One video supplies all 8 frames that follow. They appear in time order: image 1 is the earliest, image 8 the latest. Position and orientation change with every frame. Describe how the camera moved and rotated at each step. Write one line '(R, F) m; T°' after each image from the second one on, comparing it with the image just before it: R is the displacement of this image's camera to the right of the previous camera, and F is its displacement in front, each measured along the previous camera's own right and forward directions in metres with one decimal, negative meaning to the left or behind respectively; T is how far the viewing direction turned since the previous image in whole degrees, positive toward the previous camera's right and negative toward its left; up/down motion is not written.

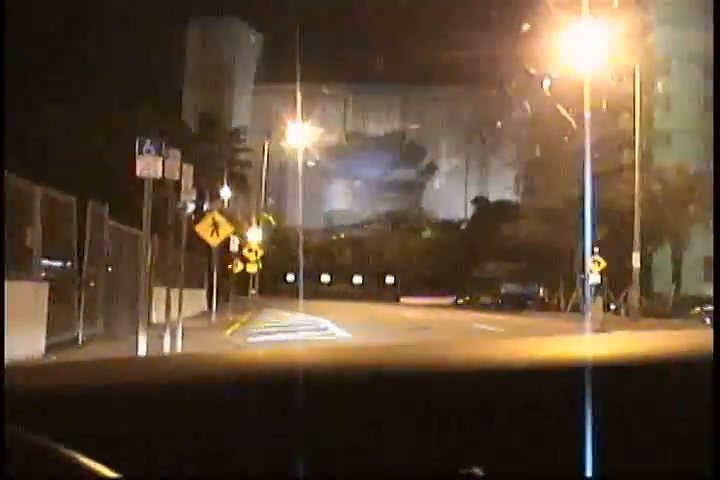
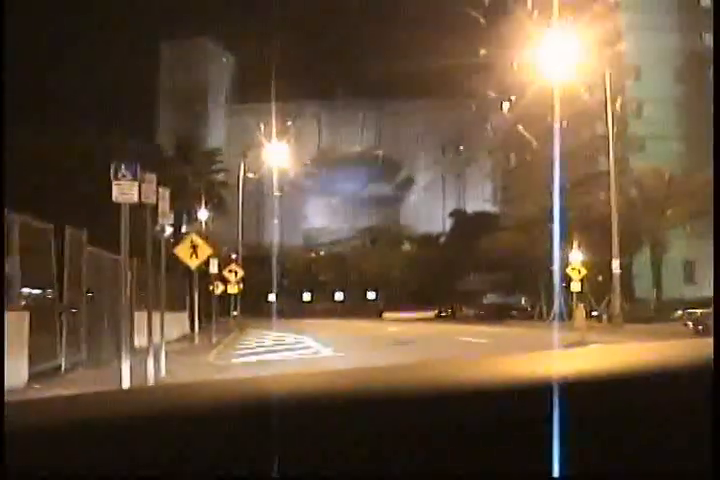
(-0.5, +0.1) m; +1°
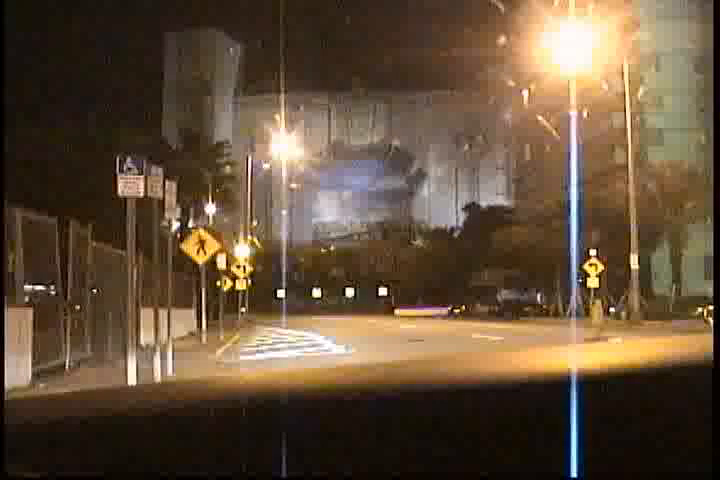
(-0.1, +0.8) m; 0°
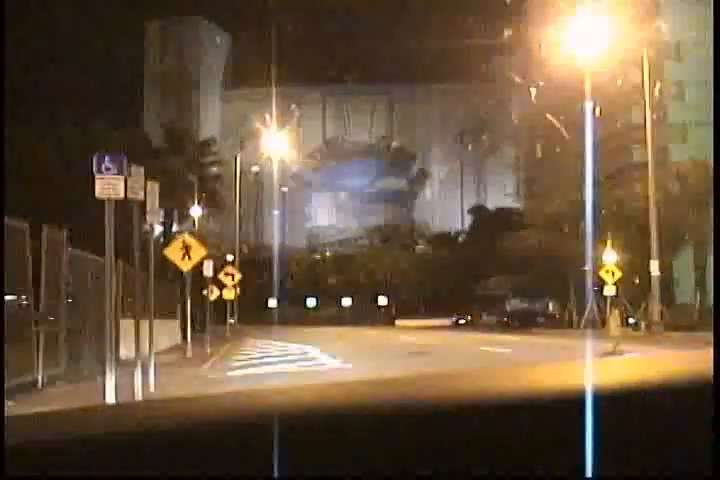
(-0.2, +2.5) m; 0°
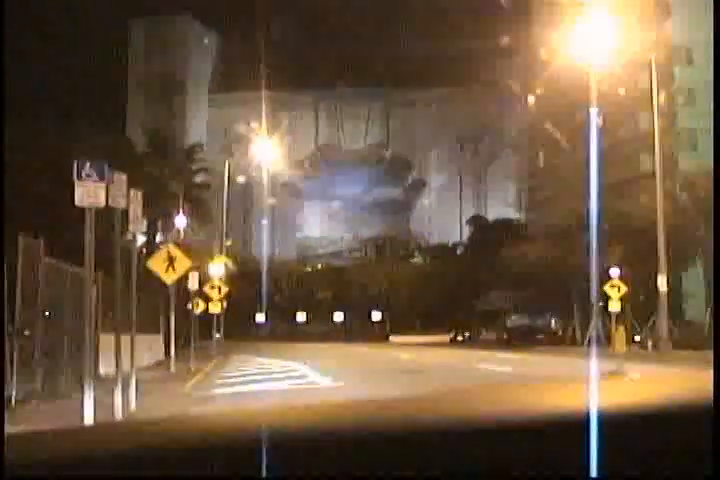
(0.0, +1.5) m; 0°
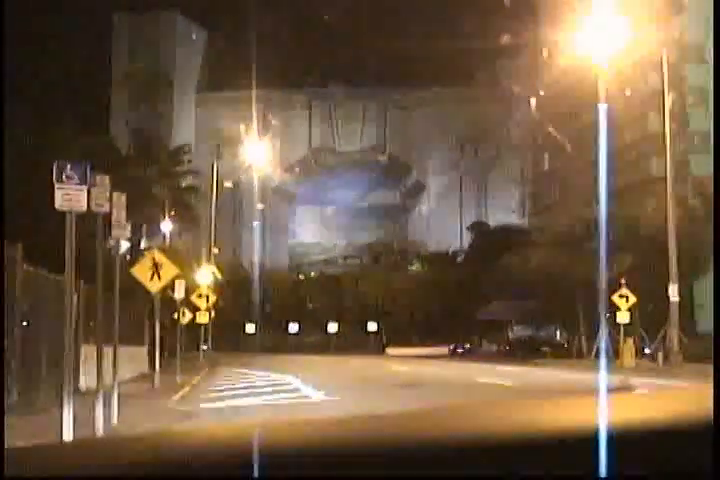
(-0.1, +1.5) m; 0°
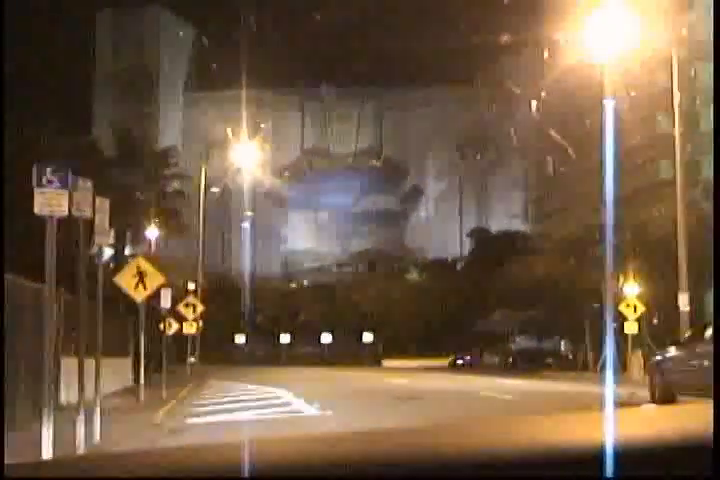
(0.0, +1.3) m; 0°
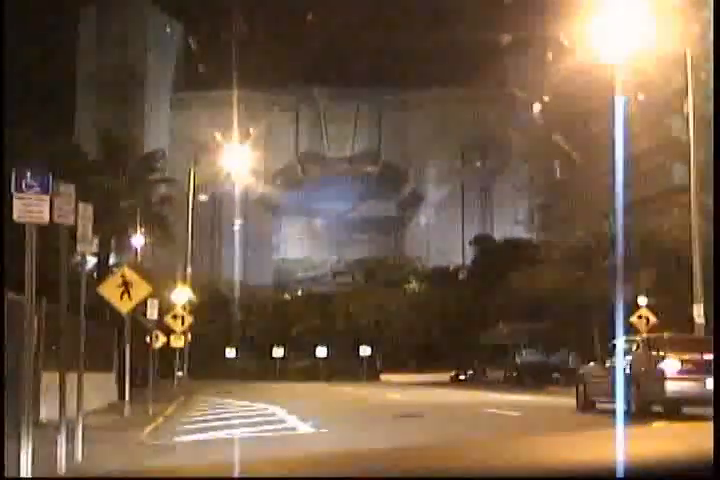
(-0.1, +1.4) m; 0°
